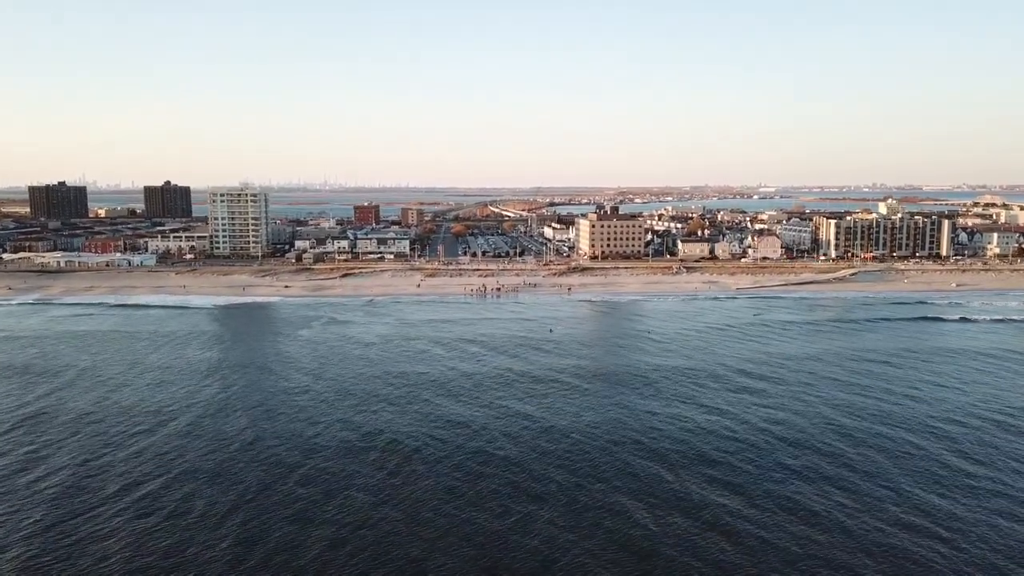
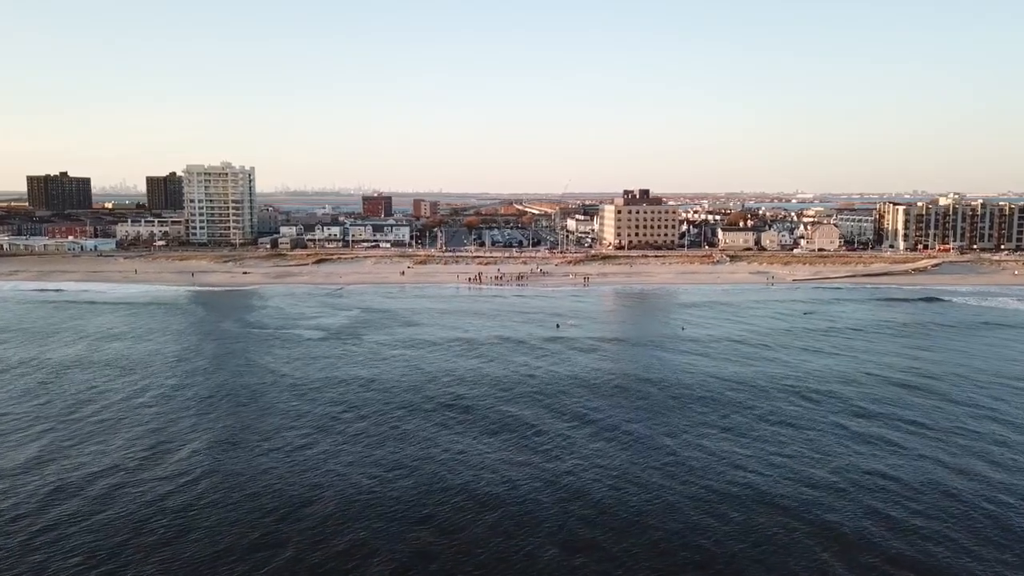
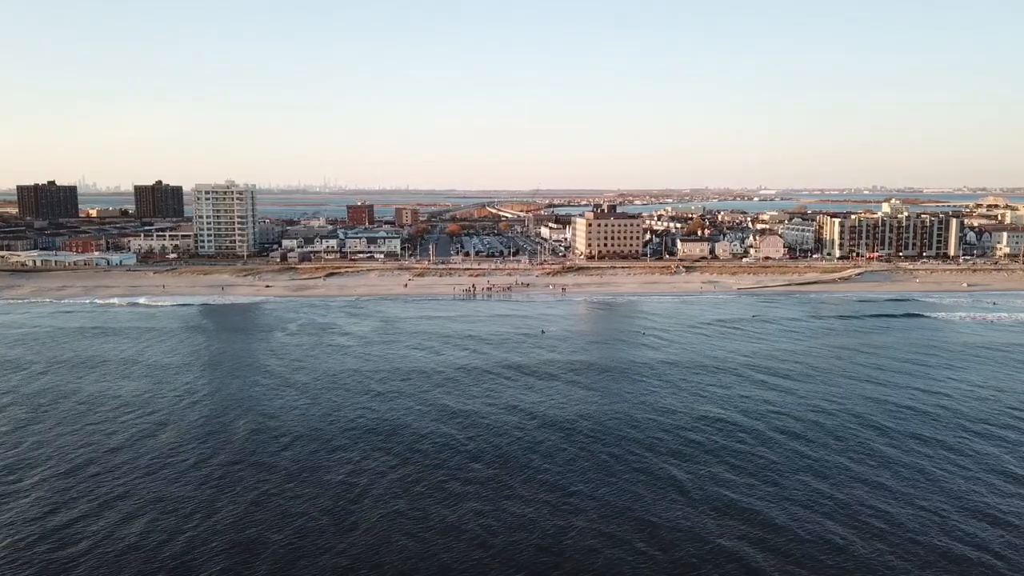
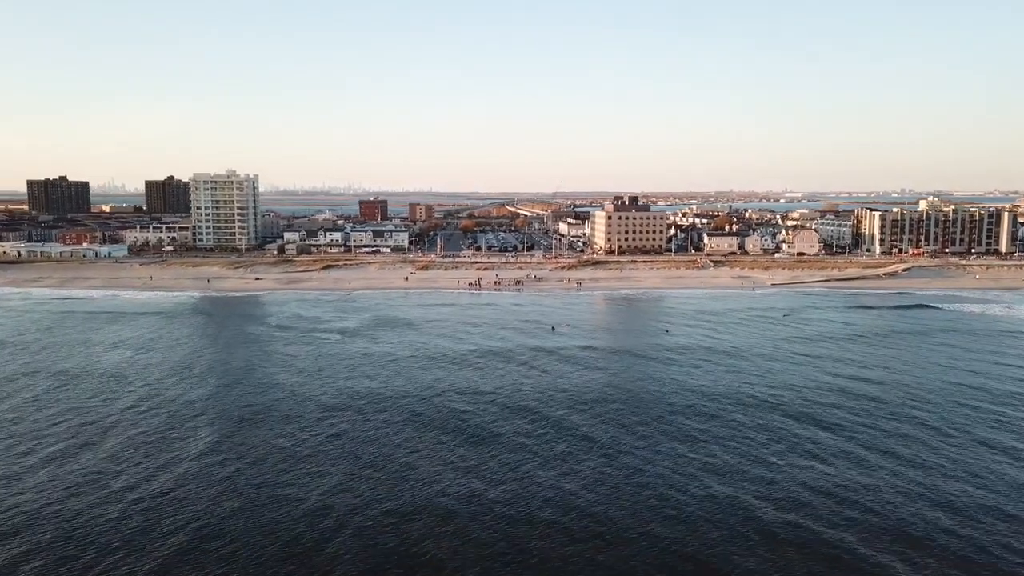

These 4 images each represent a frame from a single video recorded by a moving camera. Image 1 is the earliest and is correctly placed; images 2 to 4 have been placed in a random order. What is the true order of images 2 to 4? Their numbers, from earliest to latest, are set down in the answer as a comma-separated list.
3, 4, 2
